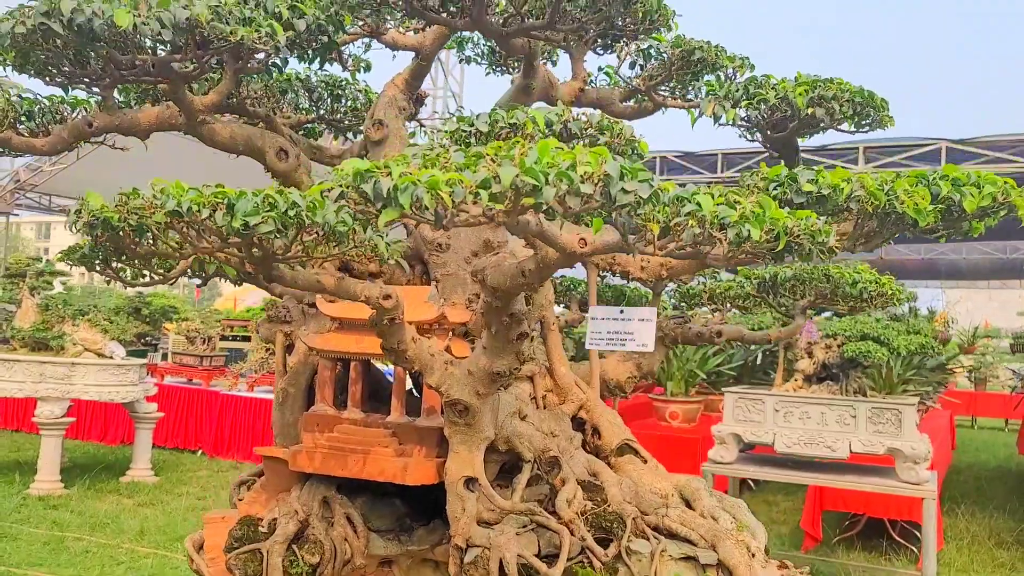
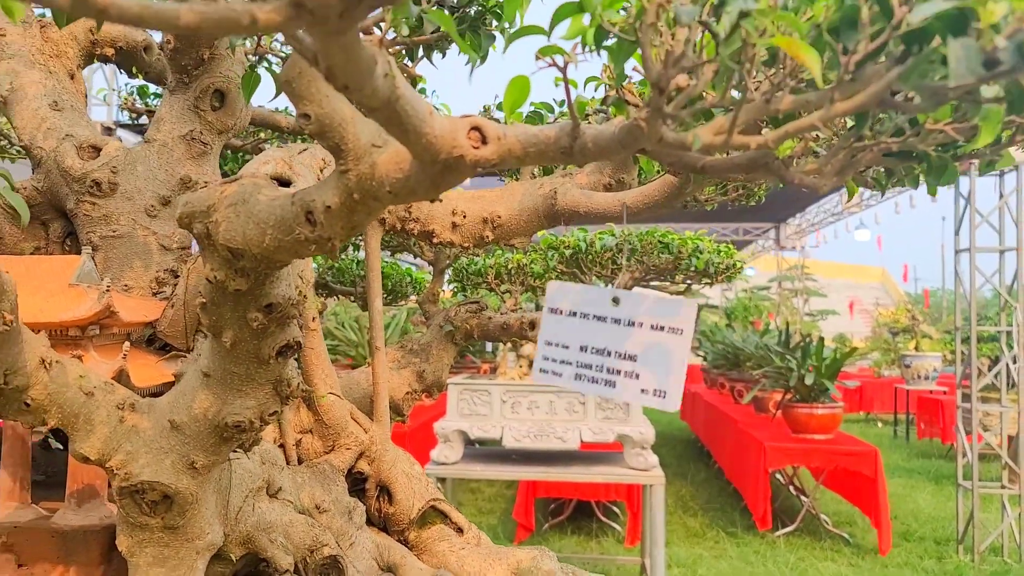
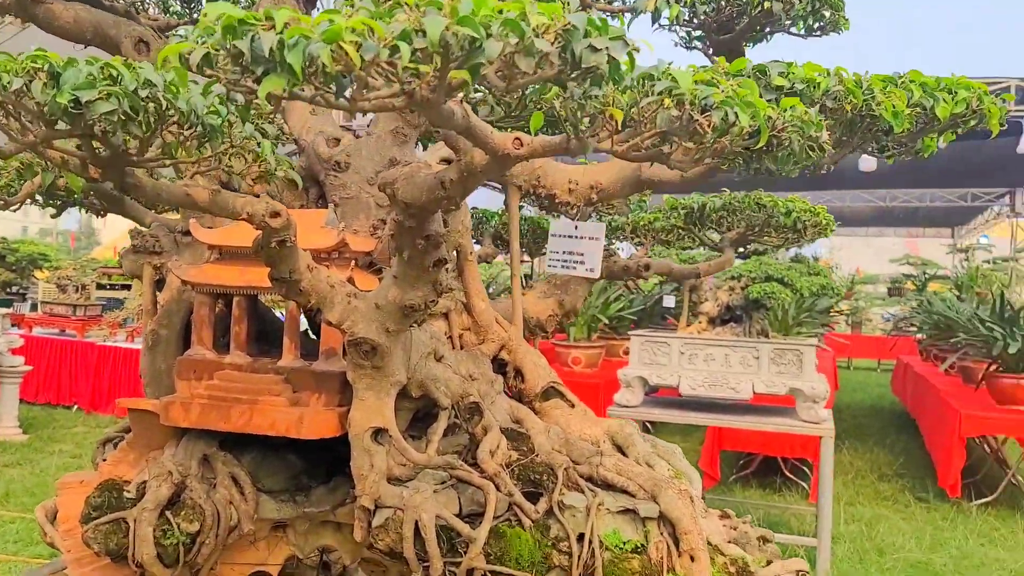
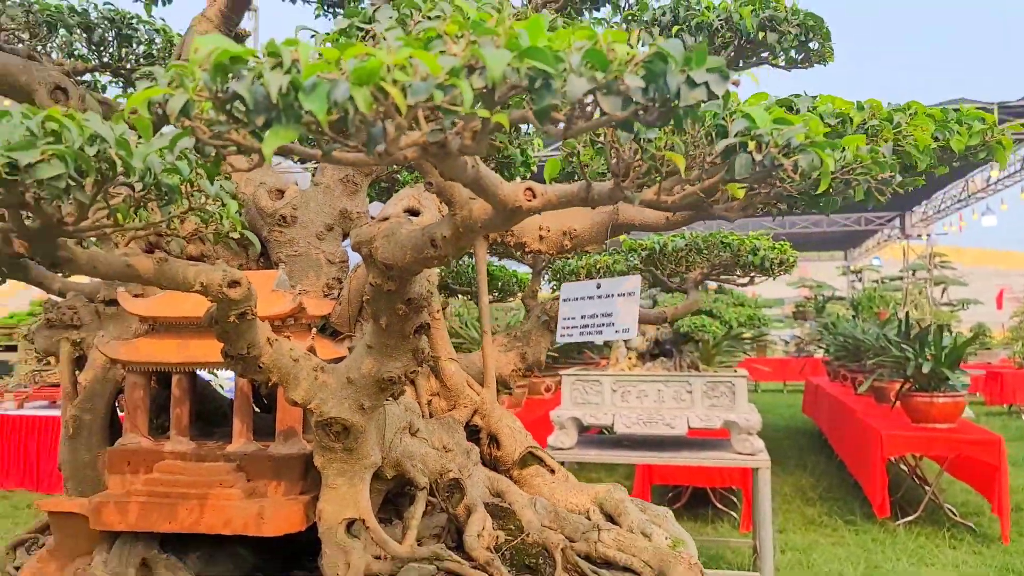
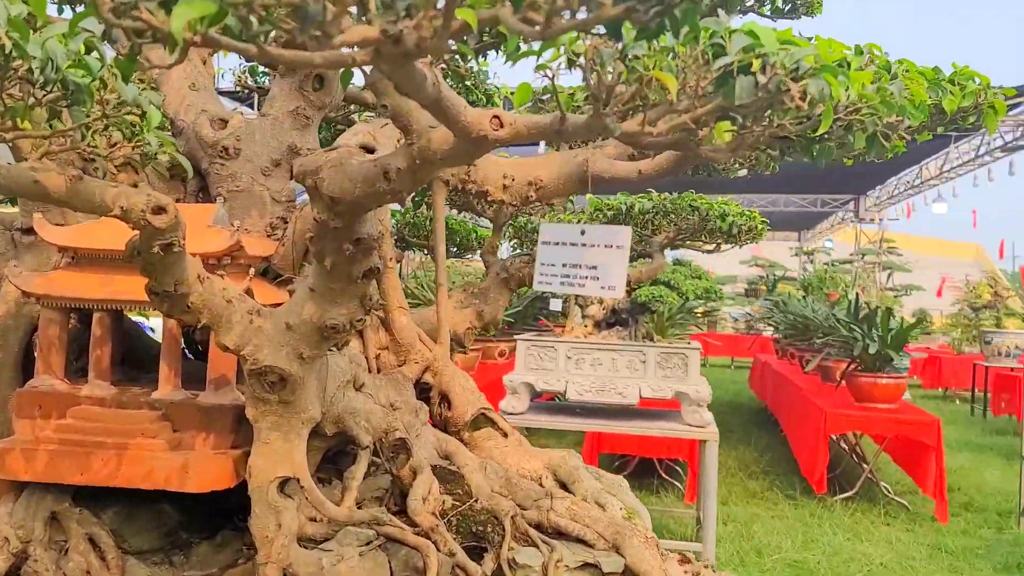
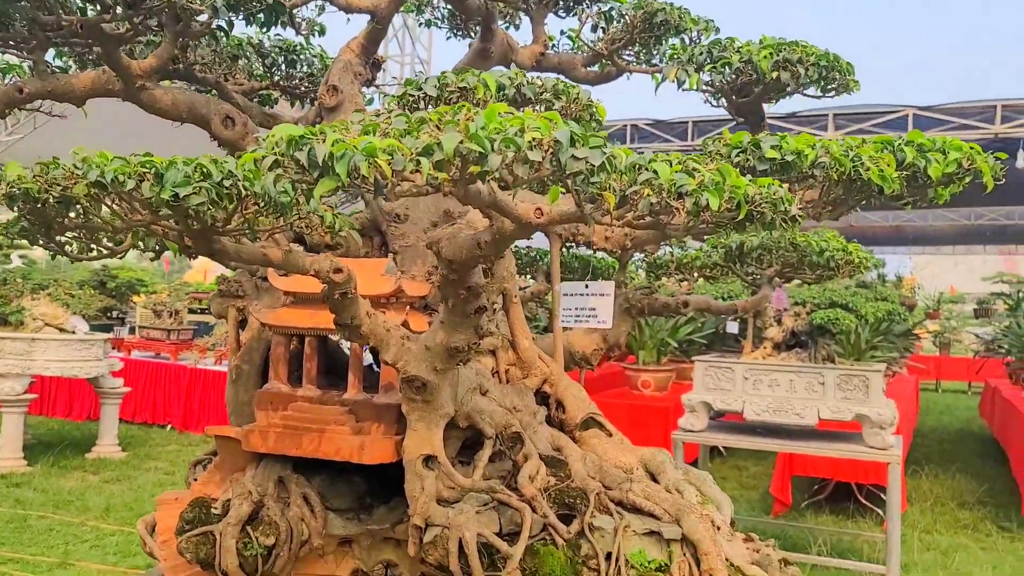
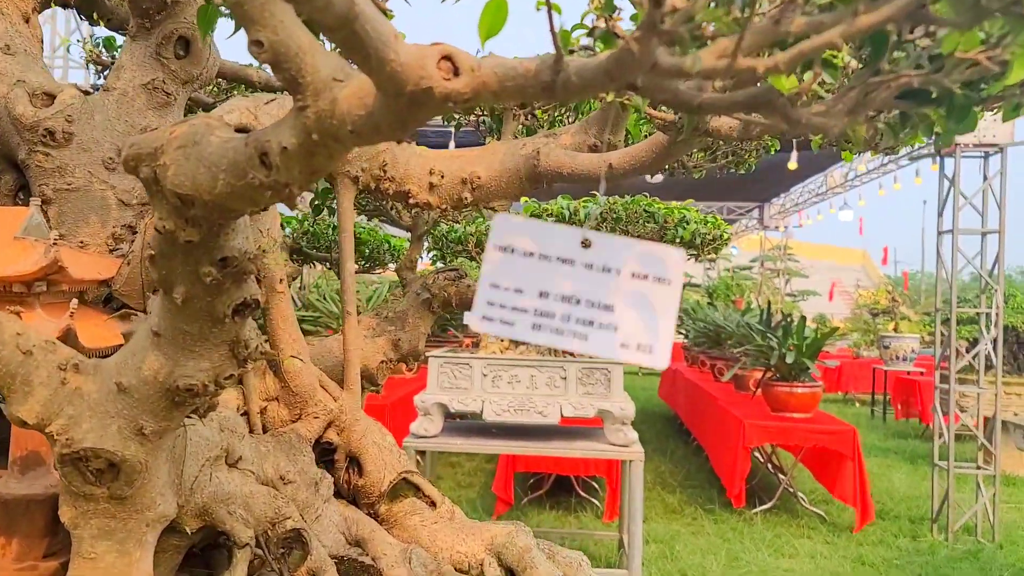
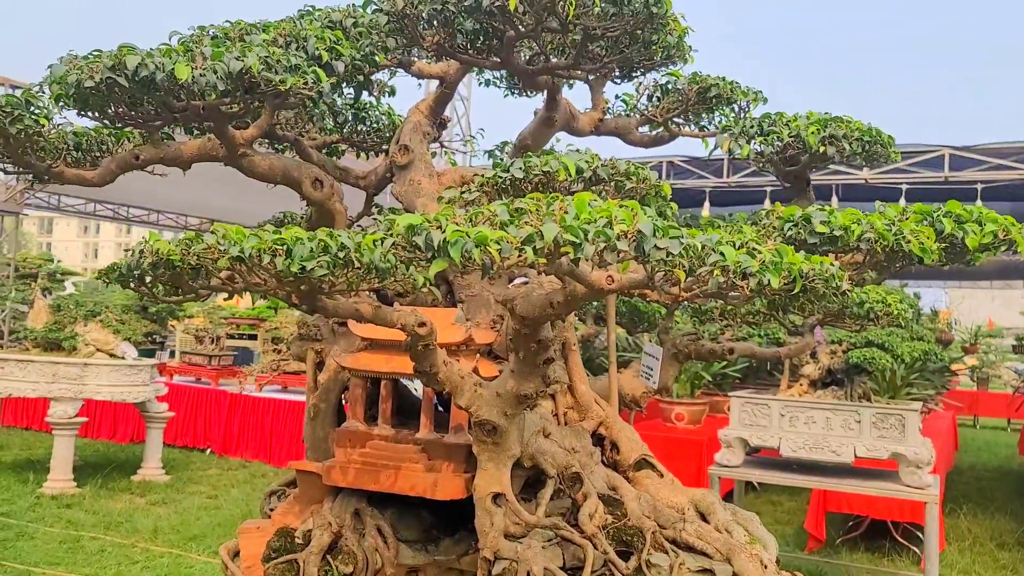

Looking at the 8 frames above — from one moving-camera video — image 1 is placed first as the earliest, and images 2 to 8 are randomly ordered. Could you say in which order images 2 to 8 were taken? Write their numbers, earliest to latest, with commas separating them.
8, 6, 3, 5, 7, 2, 4
